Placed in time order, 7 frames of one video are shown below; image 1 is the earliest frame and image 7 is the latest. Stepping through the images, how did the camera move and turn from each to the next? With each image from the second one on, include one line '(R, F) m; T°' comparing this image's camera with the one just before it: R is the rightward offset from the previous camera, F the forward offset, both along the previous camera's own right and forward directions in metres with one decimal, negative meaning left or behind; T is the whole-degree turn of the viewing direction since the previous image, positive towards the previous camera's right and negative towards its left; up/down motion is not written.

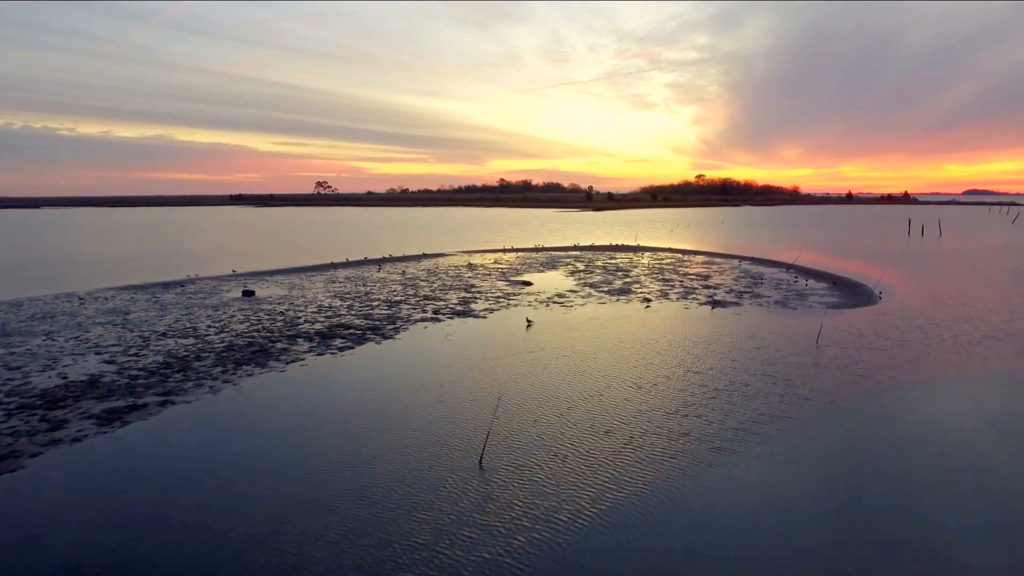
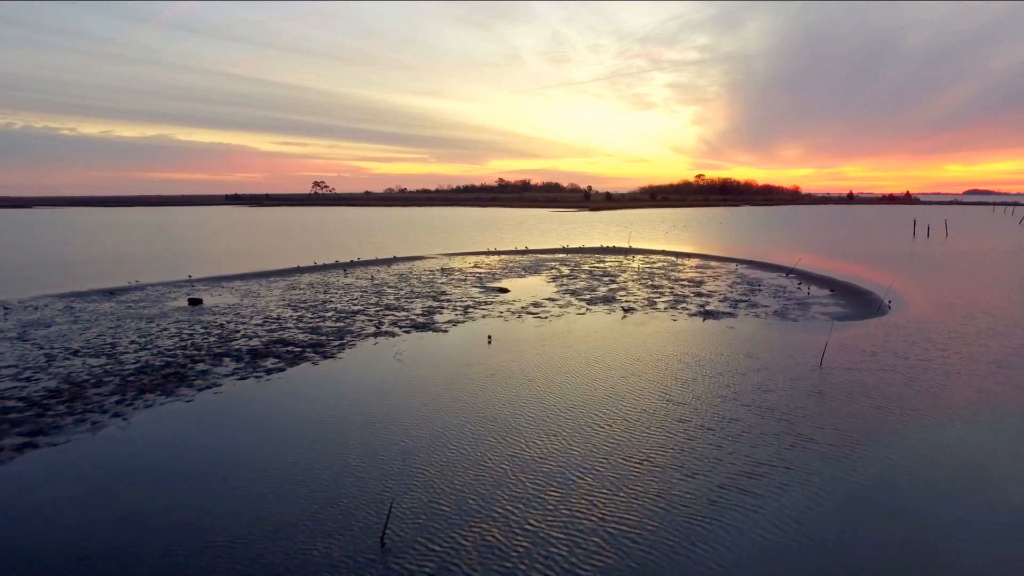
(+1.0, +1.9) m; 0°
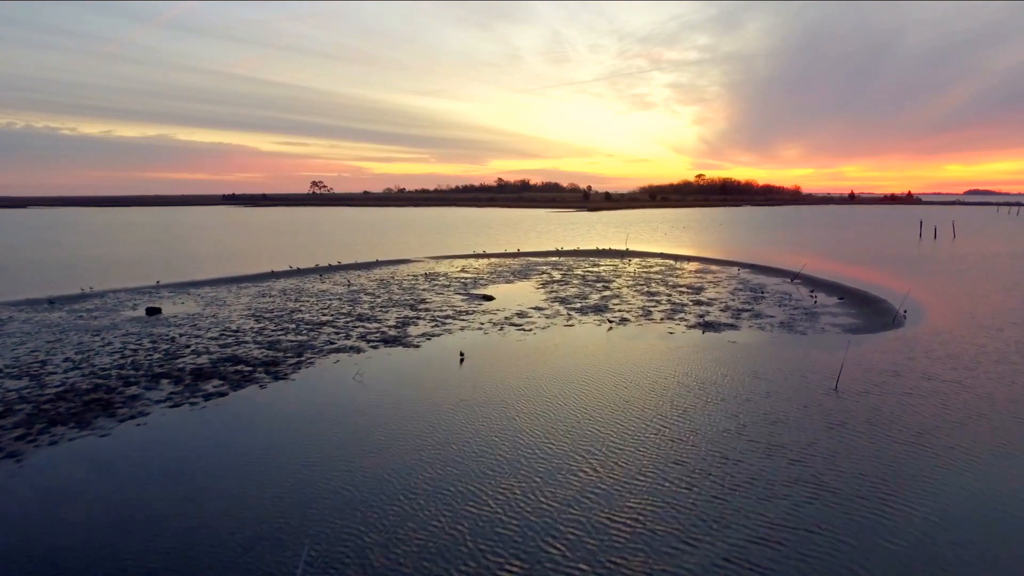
(+0.5, +1.5) m; 0°
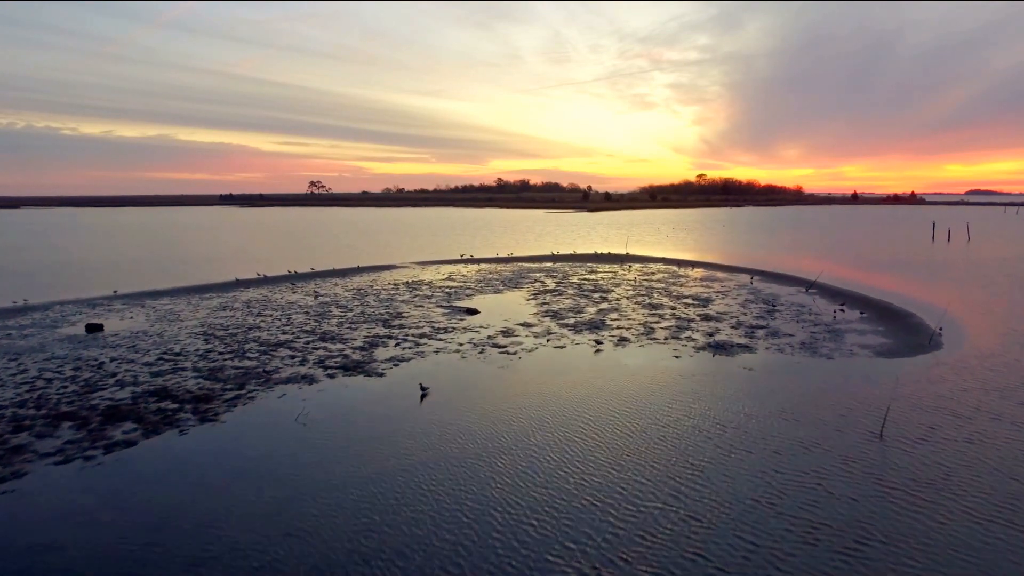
(+0.4, +2.0) m; 0°
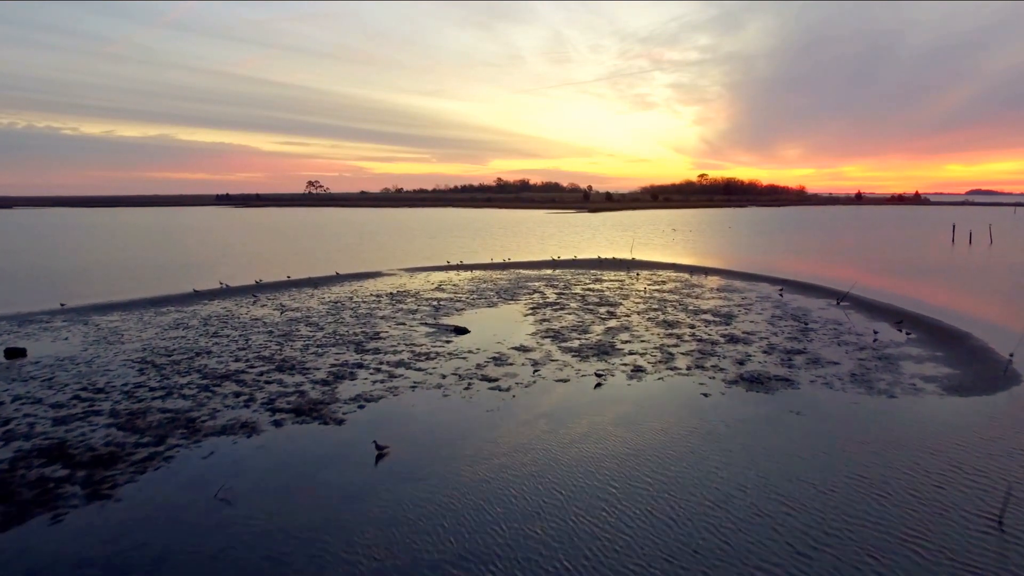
(+0.2, +2.4) m; 0°
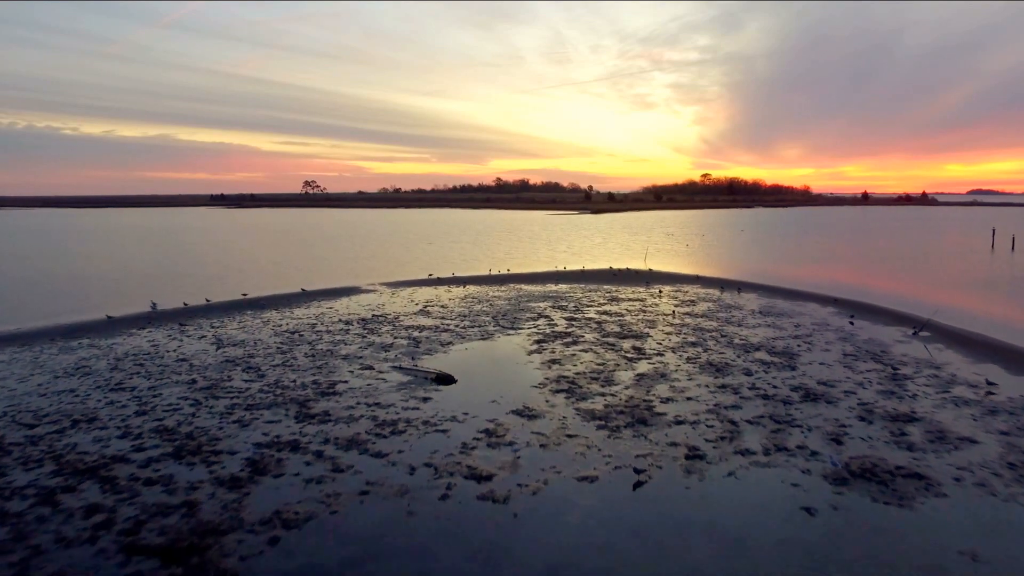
(0.0, +3.8) m; 0°
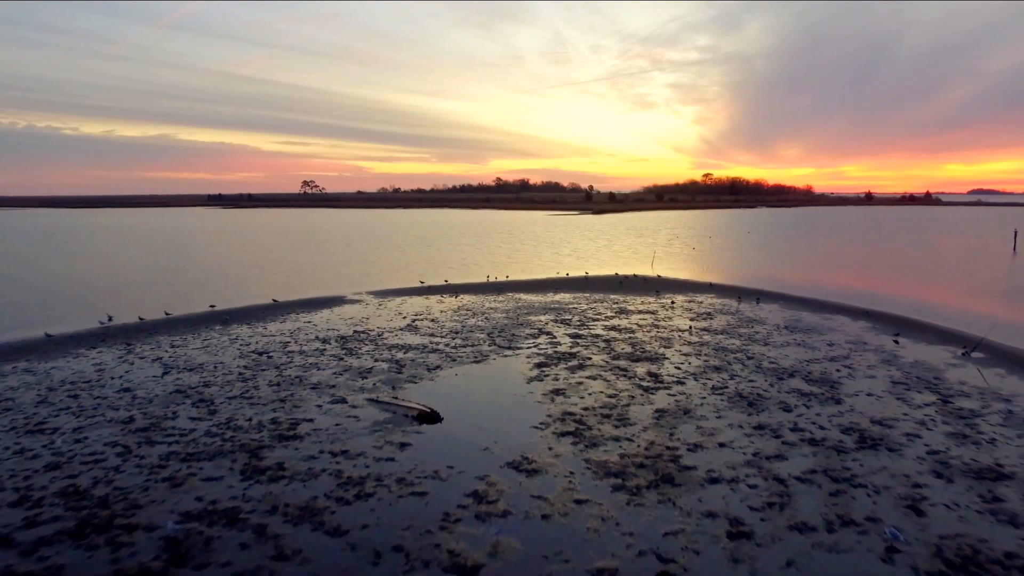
(+0.1, +1.9) m; 0°
